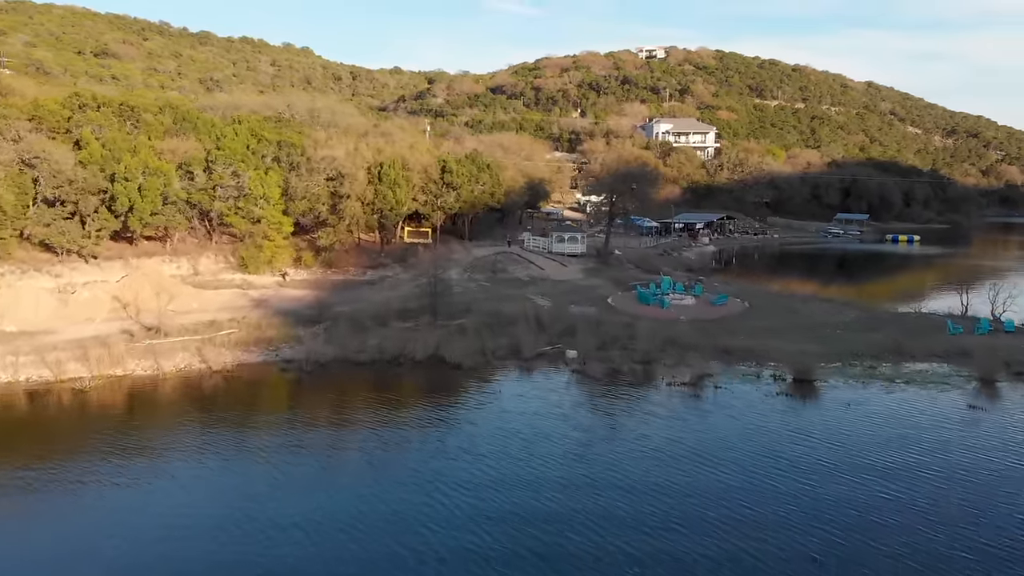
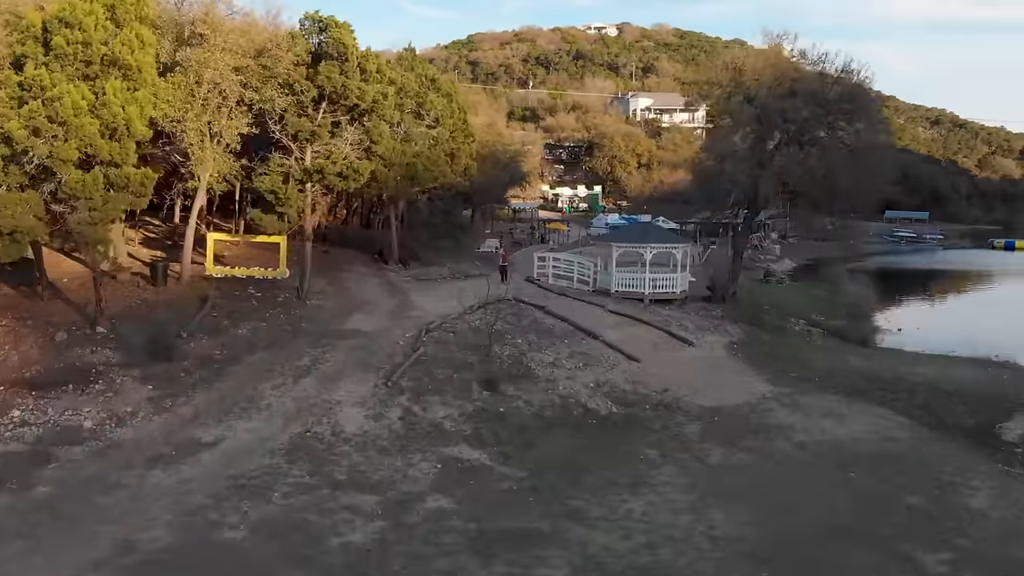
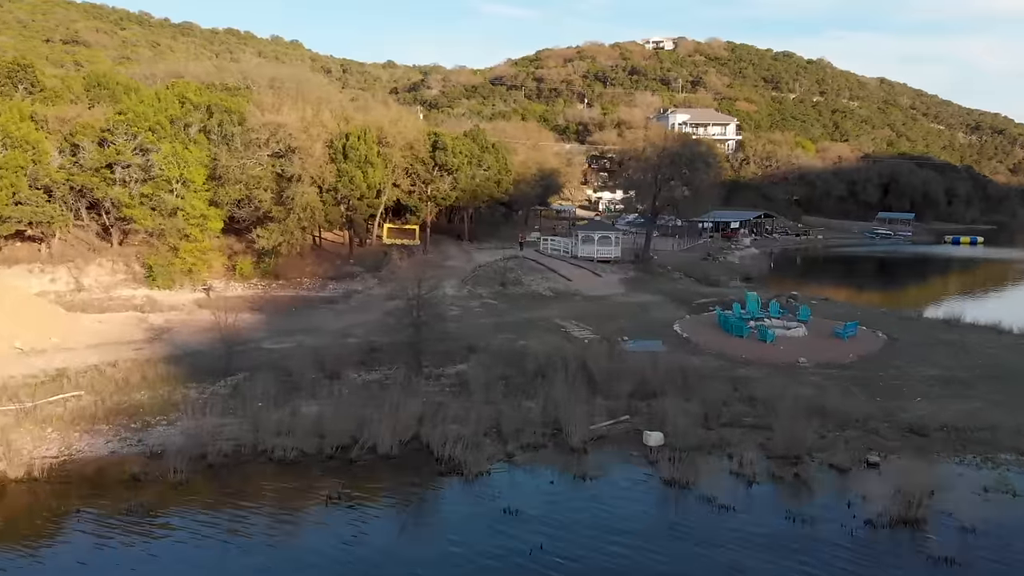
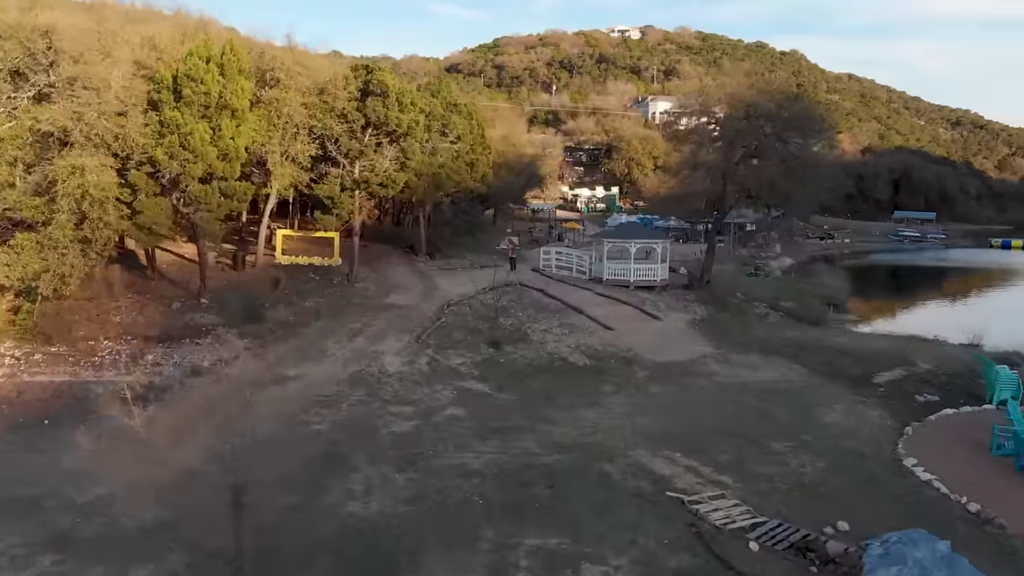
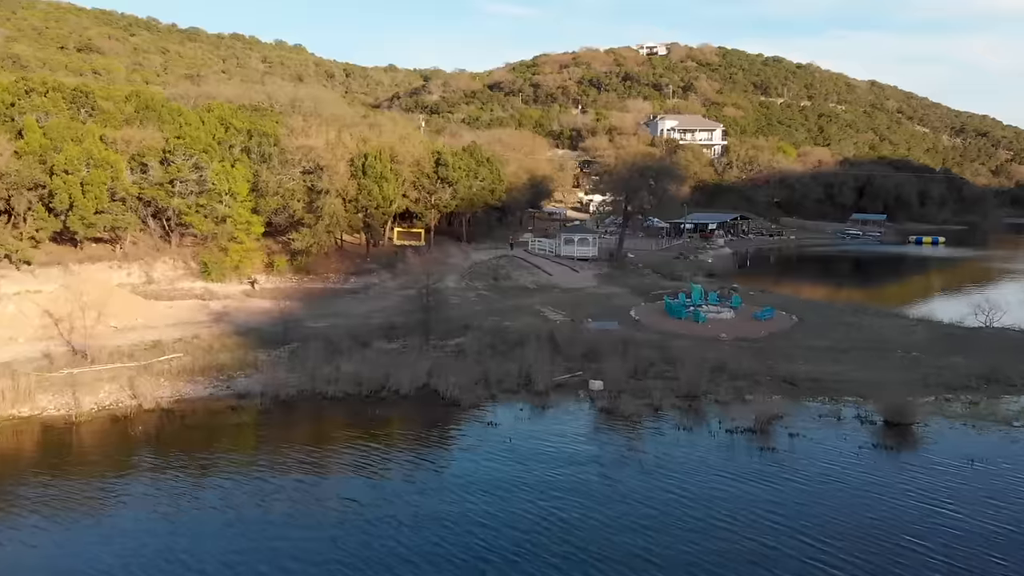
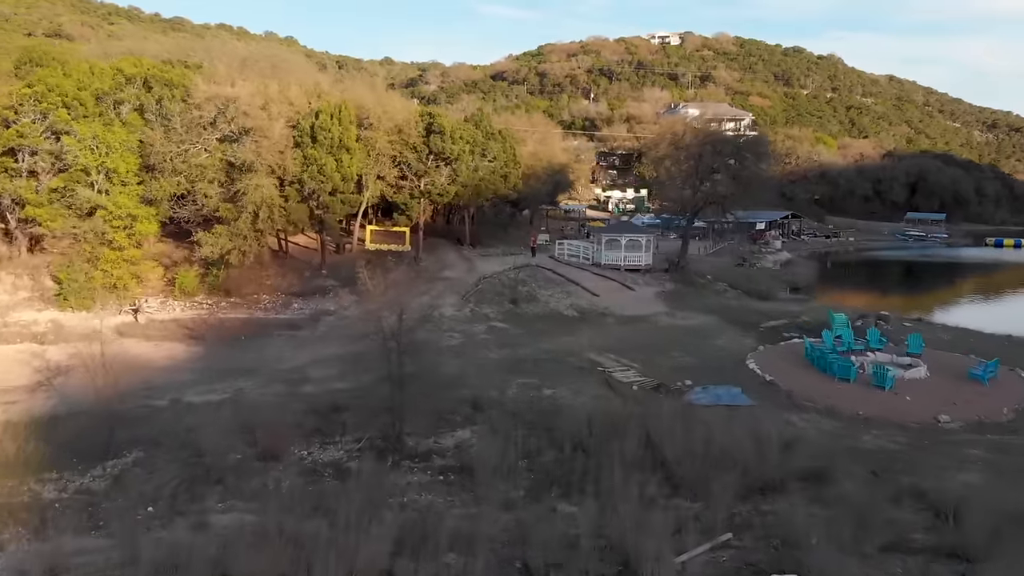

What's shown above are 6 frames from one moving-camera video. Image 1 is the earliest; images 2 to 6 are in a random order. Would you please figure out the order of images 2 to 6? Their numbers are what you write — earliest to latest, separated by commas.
5, 3, 6, 4, 2
